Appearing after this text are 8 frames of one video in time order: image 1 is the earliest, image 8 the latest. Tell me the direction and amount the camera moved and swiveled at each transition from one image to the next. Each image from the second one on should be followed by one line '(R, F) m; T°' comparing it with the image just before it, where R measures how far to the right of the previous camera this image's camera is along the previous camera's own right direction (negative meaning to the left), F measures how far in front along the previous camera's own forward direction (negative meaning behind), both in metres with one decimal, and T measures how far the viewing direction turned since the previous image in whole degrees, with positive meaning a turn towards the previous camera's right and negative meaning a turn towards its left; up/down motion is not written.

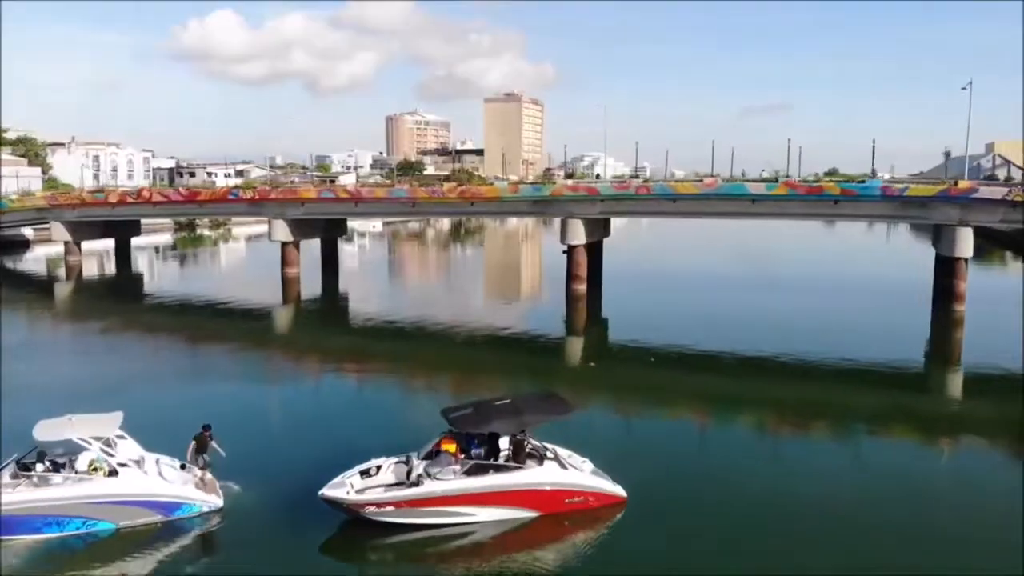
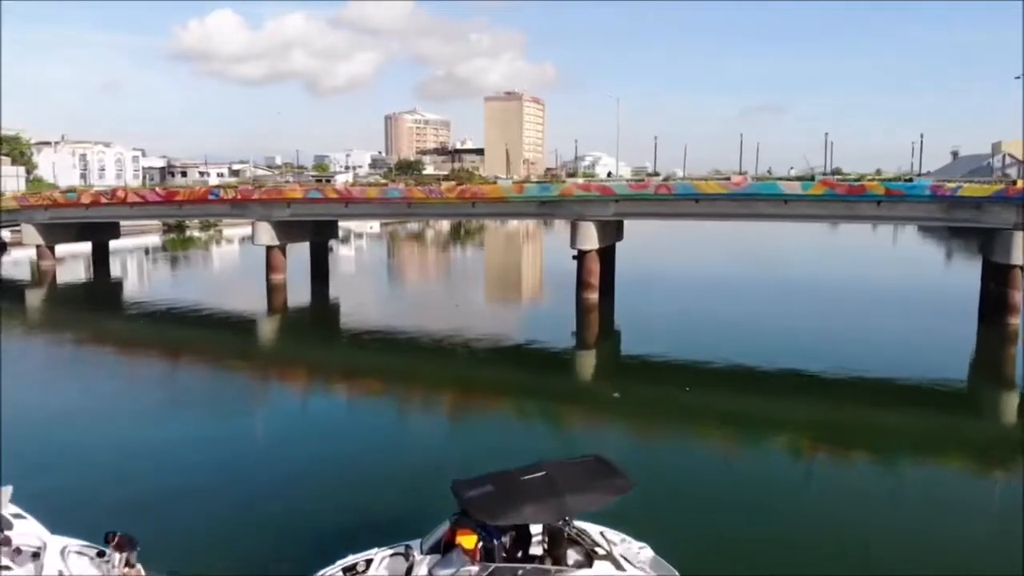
(-0.2, +2.7) m; 0°
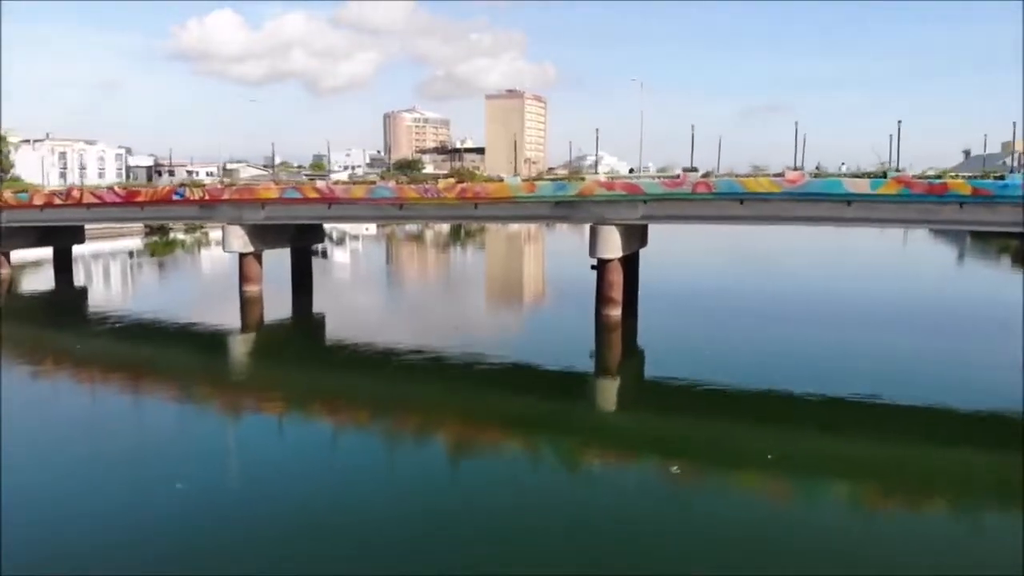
(-0.2, +3.9) m; 0°
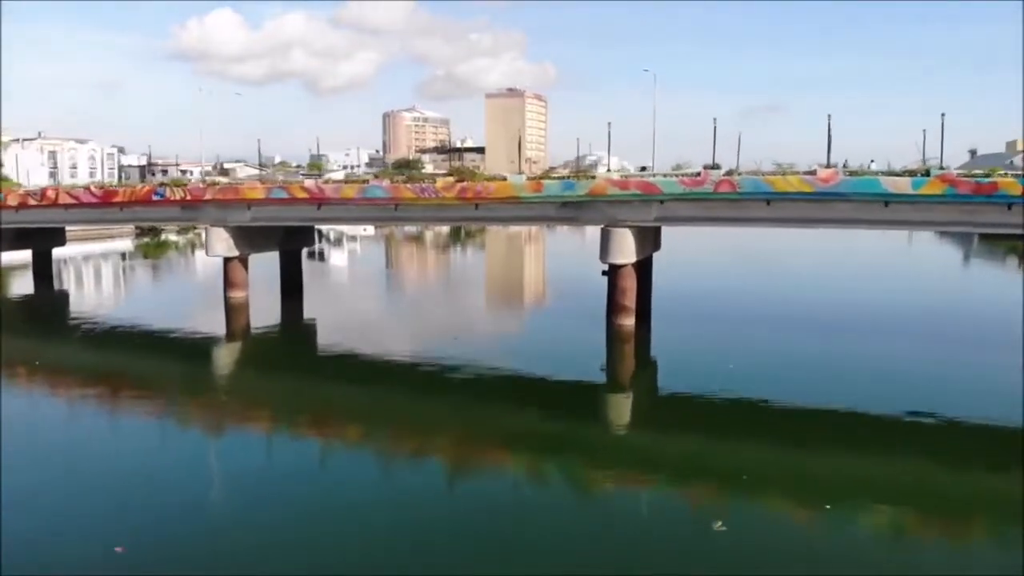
(-0.1, +1.8) m; 0°
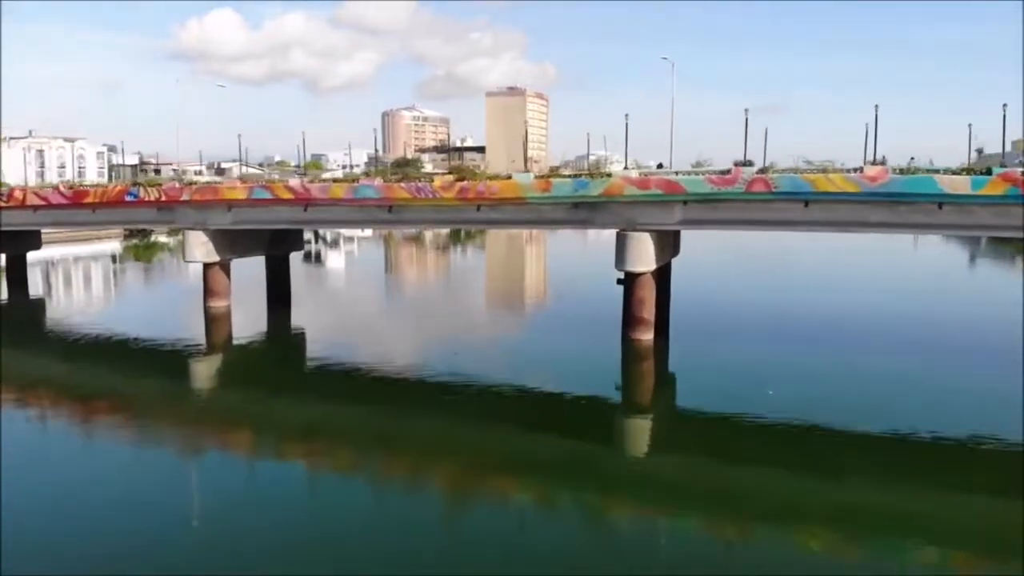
(-0.1, +2.0) m; 0°
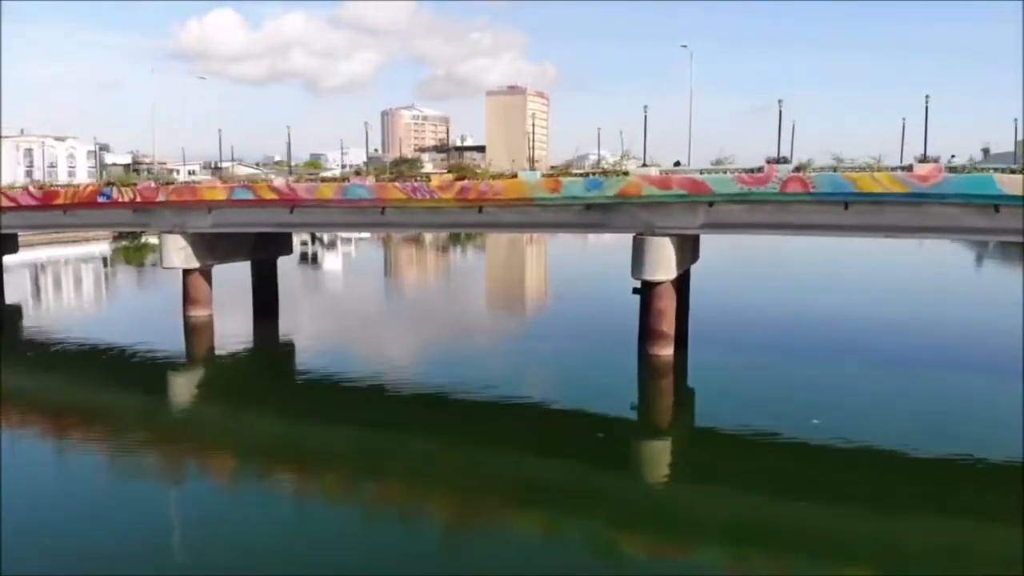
(-0.1, +1.8) m; 0°
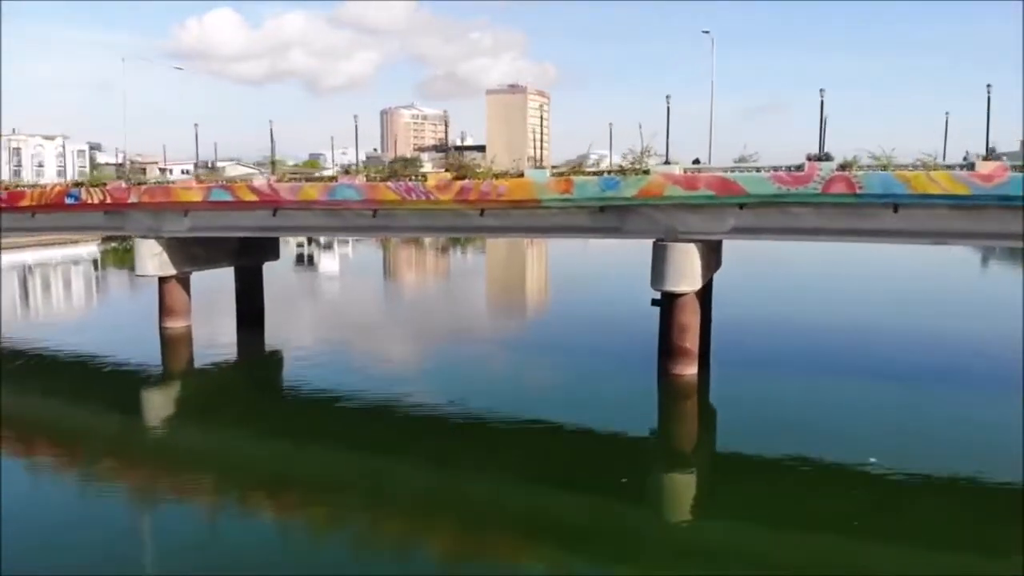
(-0.1, +1.7) m; 0°
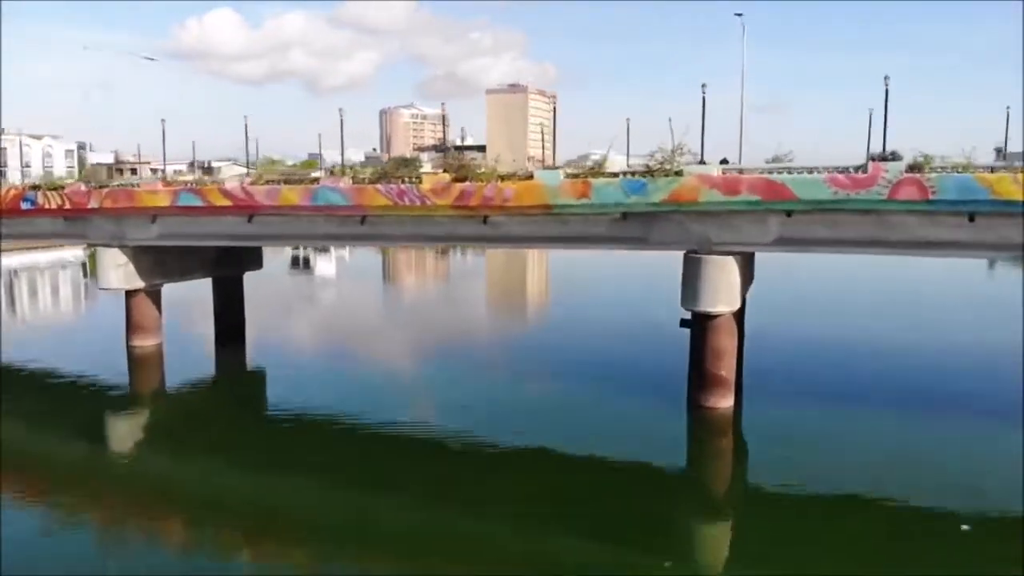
(-0.1, +2.0) m; 0°
